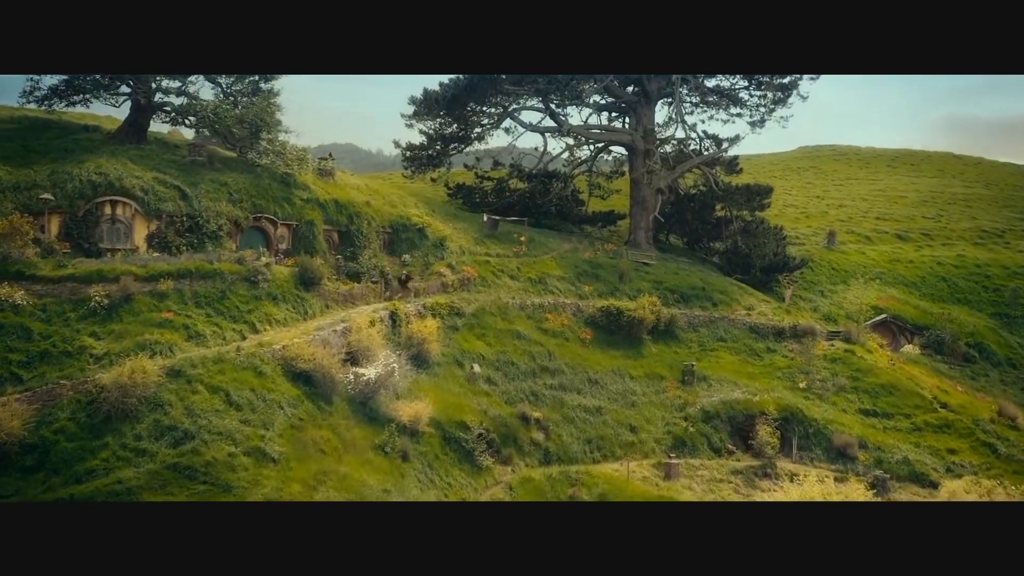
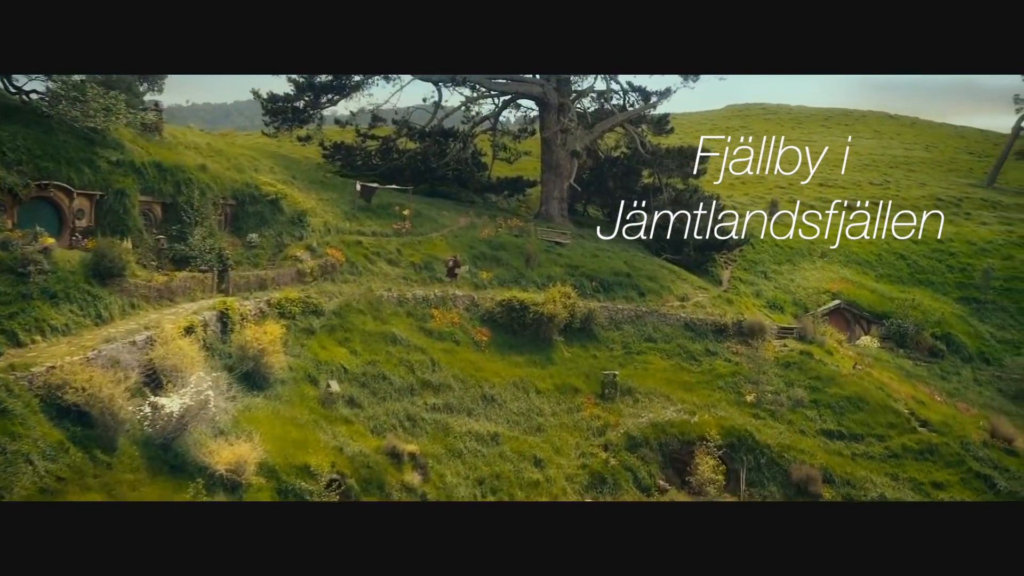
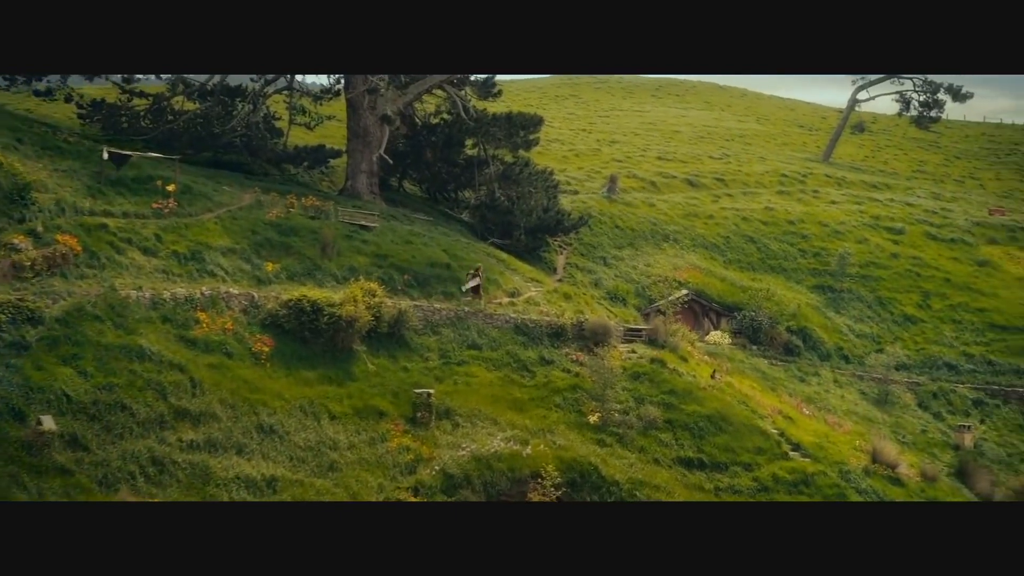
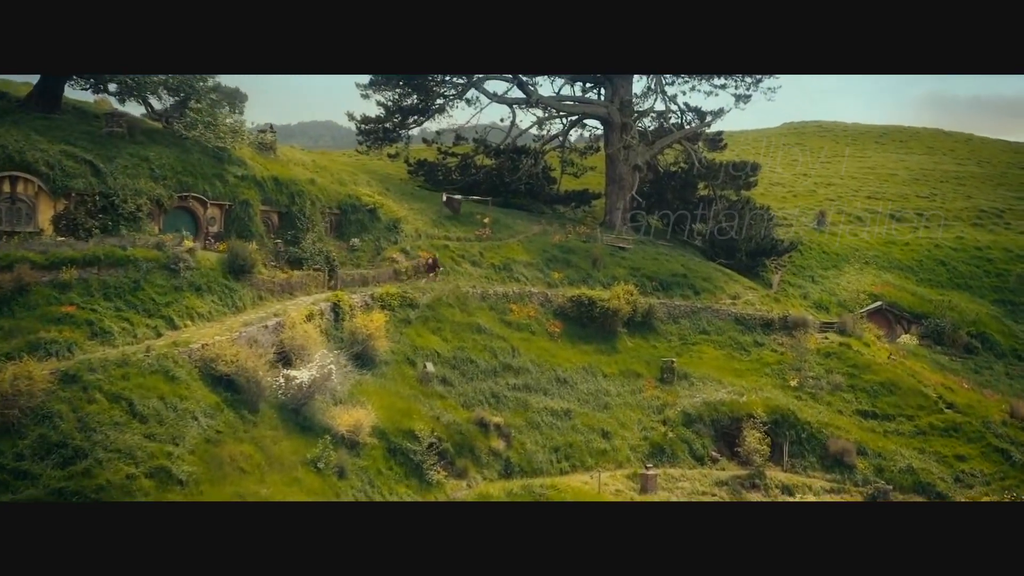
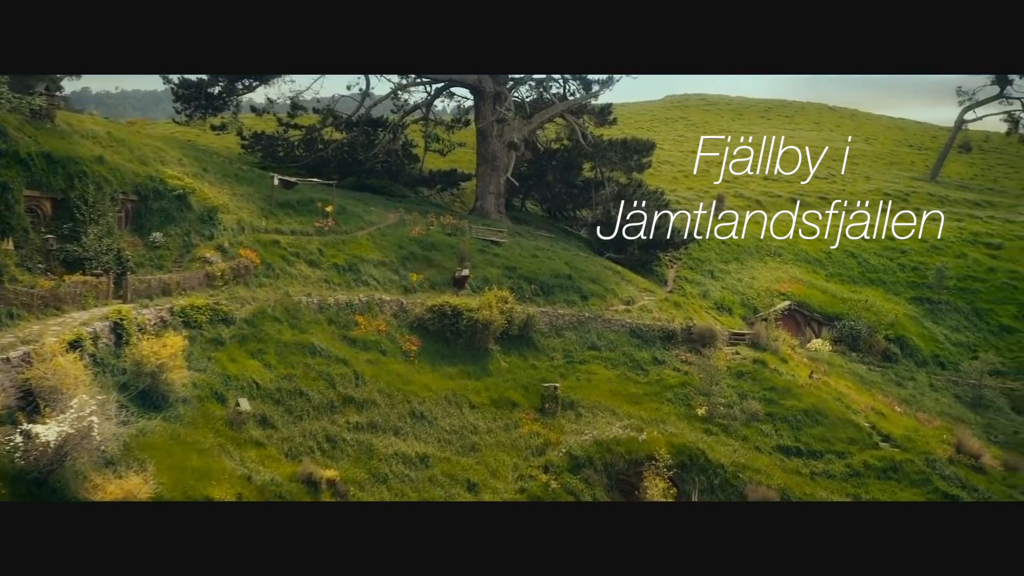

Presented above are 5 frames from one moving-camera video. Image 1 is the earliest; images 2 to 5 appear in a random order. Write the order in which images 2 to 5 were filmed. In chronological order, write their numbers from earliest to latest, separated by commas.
4, 2, 5, 3
